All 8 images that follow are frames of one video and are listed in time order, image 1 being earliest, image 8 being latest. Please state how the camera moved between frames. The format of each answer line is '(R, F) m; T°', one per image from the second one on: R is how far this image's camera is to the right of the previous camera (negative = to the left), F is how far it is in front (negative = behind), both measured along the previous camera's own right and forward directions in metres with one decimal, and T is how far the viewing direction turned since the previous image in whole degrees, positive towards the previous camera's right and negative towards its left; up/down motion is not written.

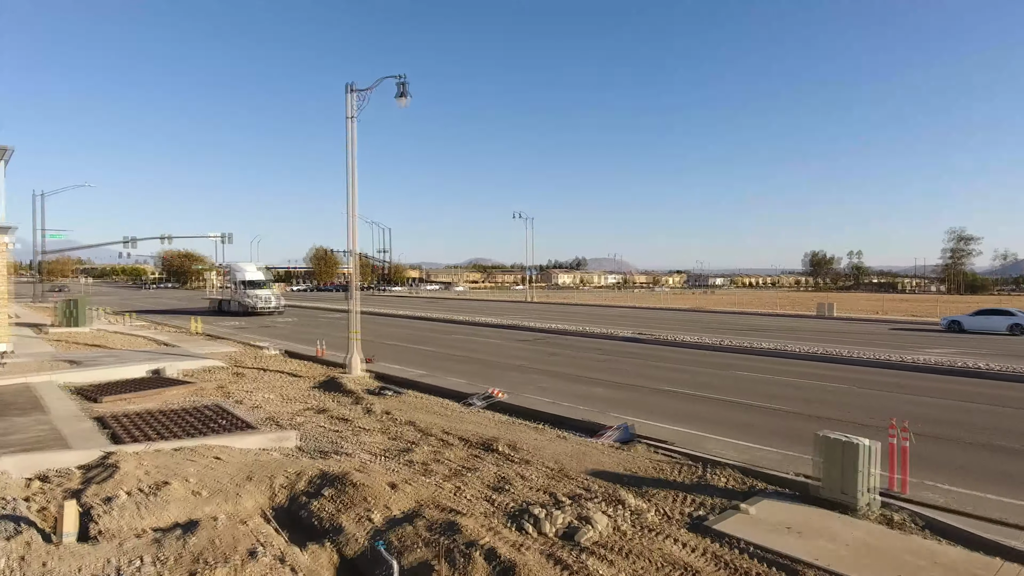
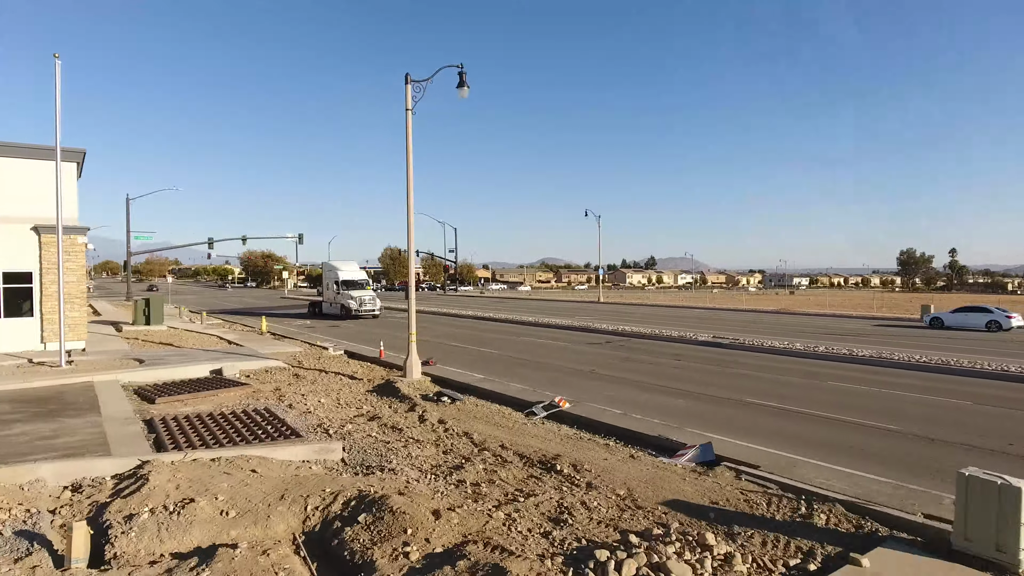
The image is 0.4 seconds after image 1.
(+0.1, +1.0) m; -6°
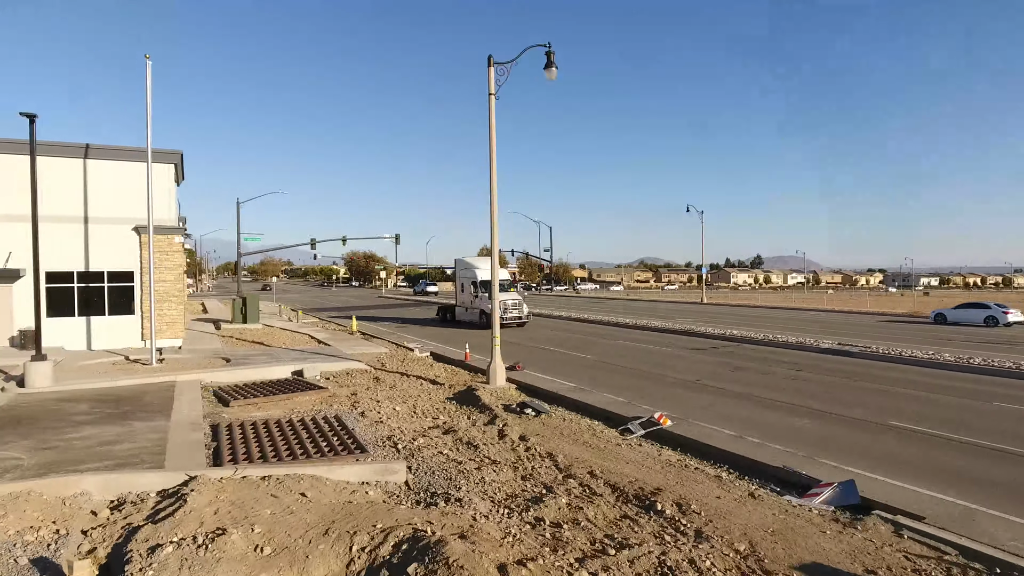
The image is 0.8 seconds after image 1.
(+0.1, +1.3) m; -9°
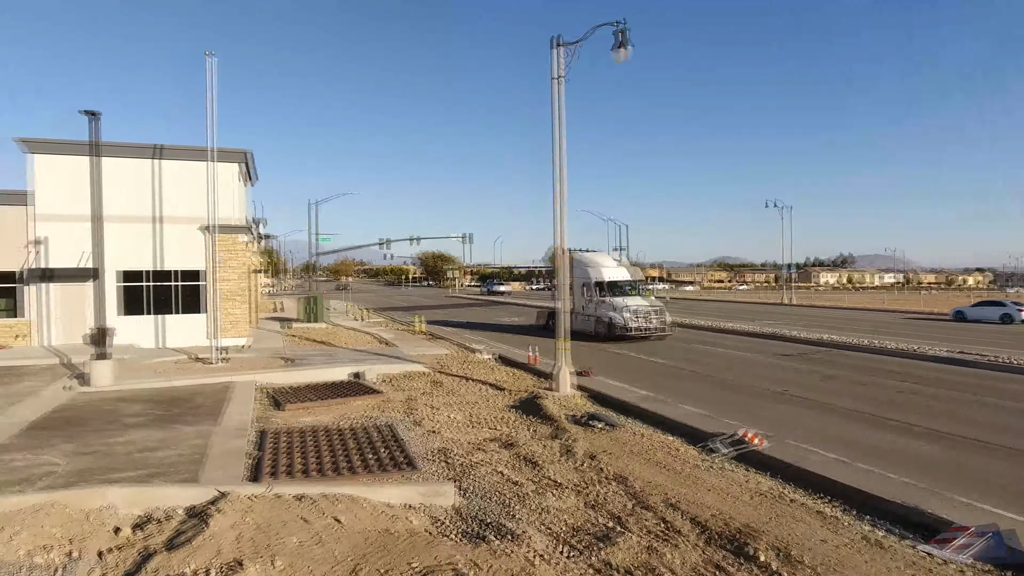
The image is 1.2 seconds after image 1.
(+0.1, +1.0) m; -6°
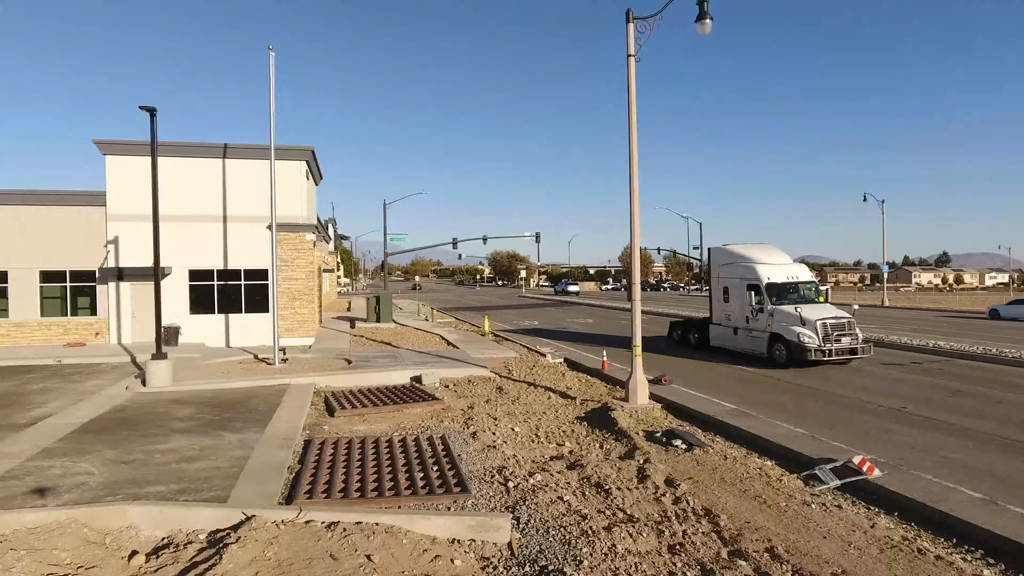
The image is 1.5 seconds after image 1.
(+0.1, +1.0) m; -6°
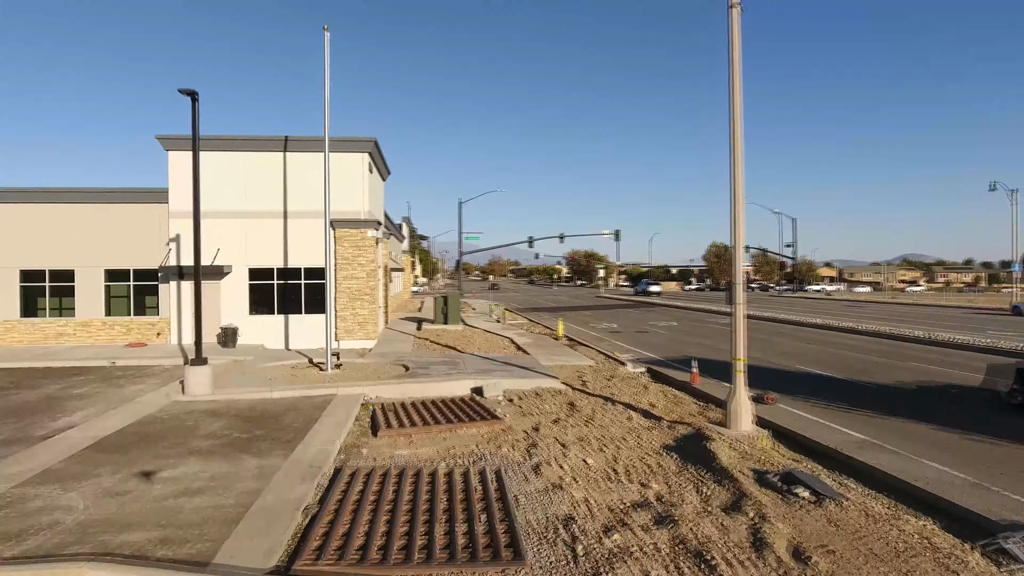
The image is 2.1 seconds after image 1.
(+0.1, +1.7) m; -7°
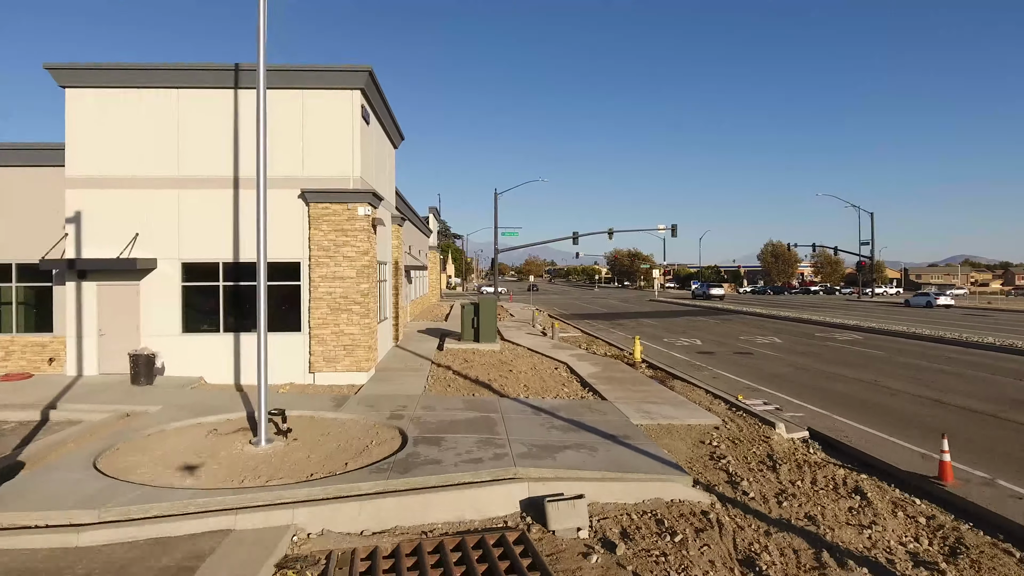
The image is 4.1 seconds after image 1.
(-0.5, +6.2) m; -3°
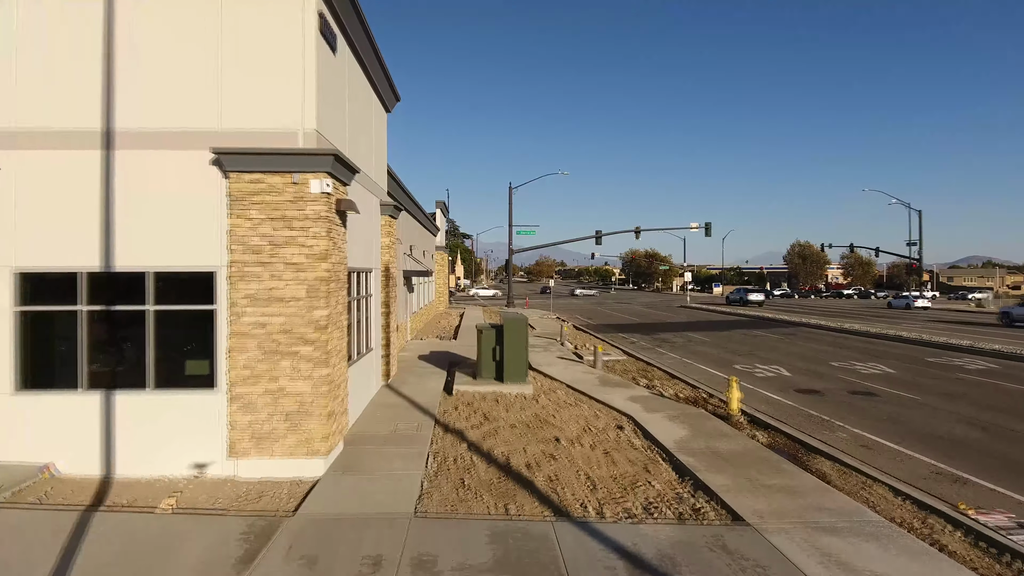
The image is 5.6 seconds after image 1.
(-0.5, +4.8) m; -1°
